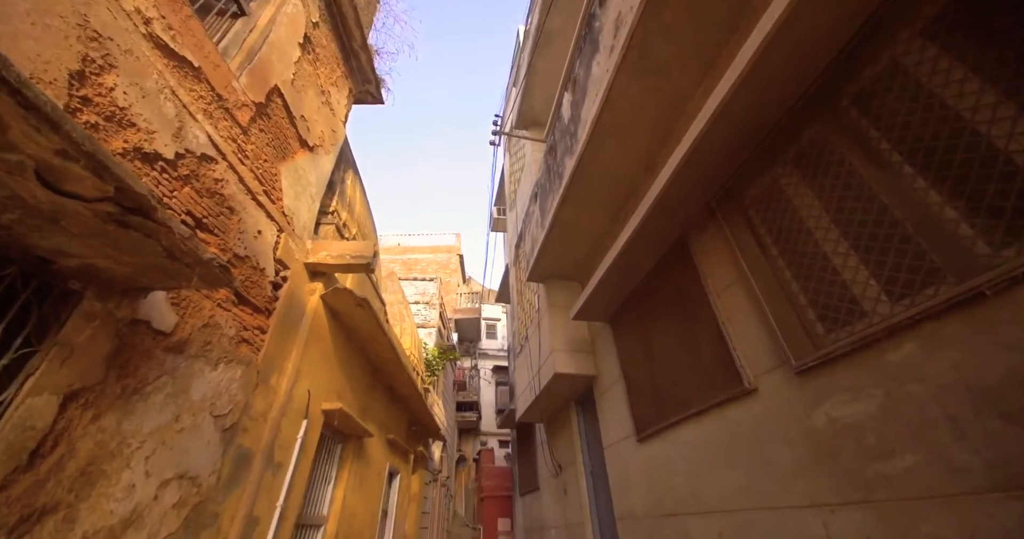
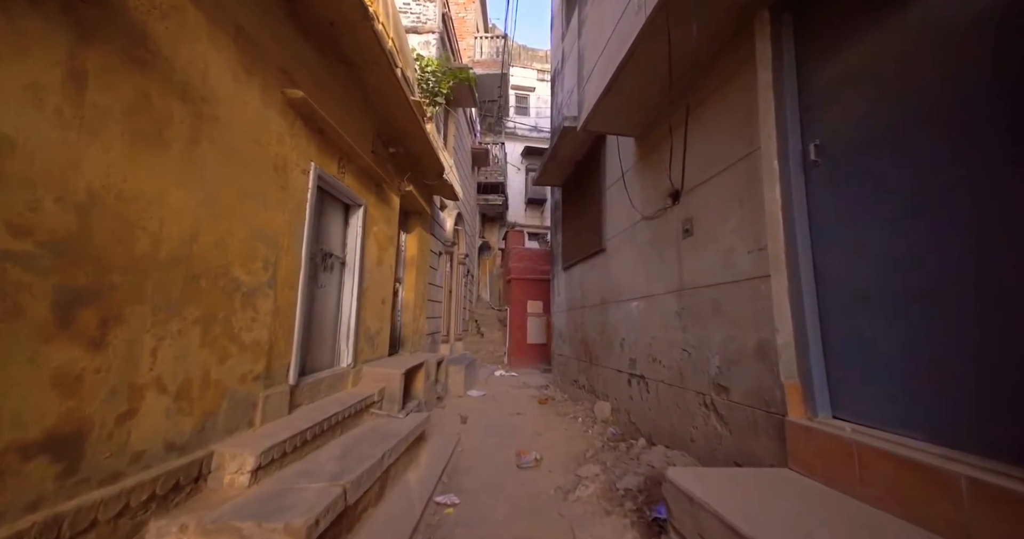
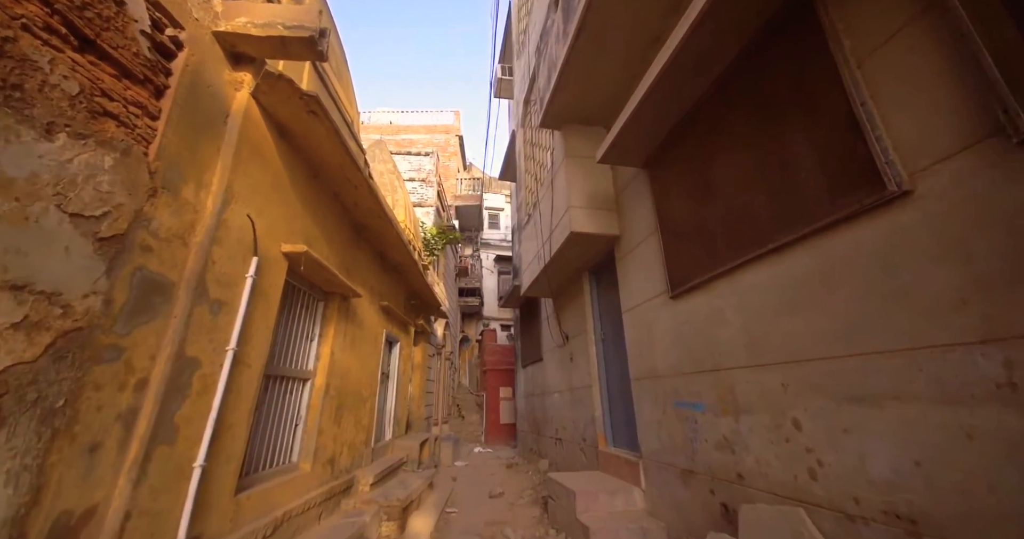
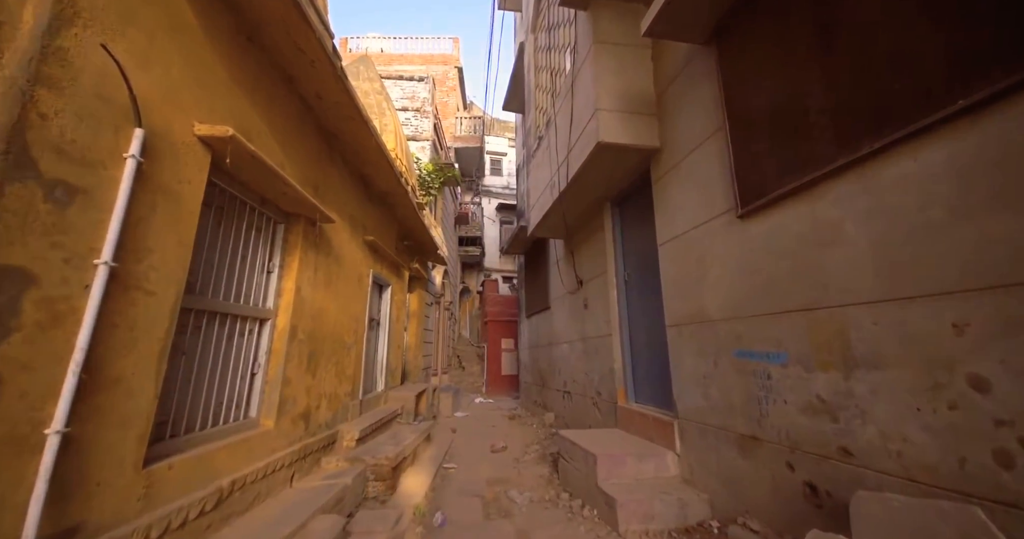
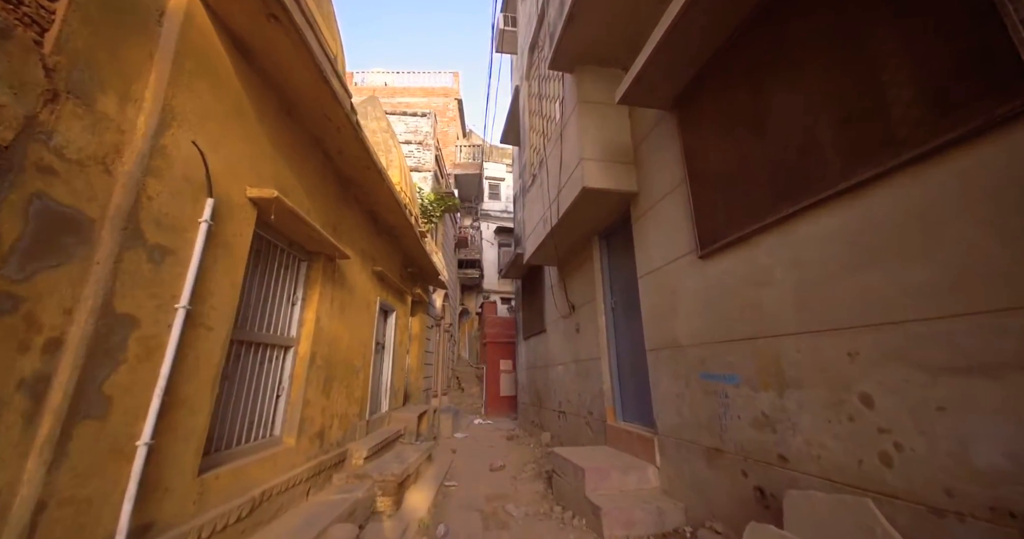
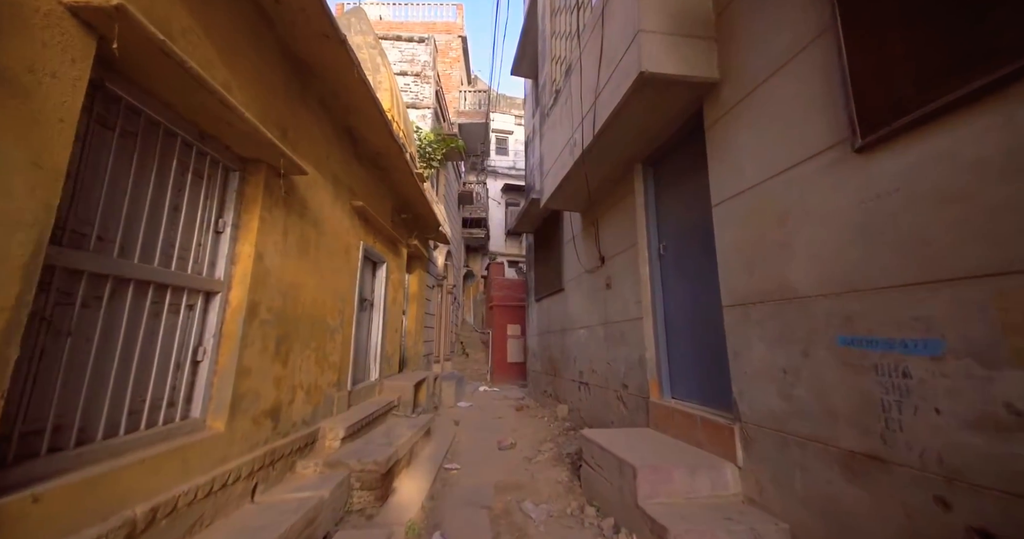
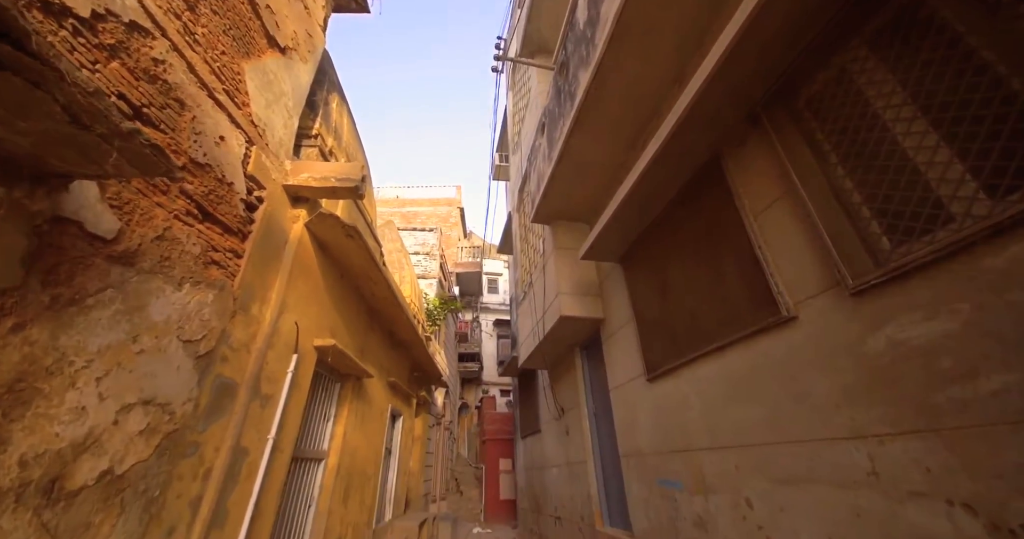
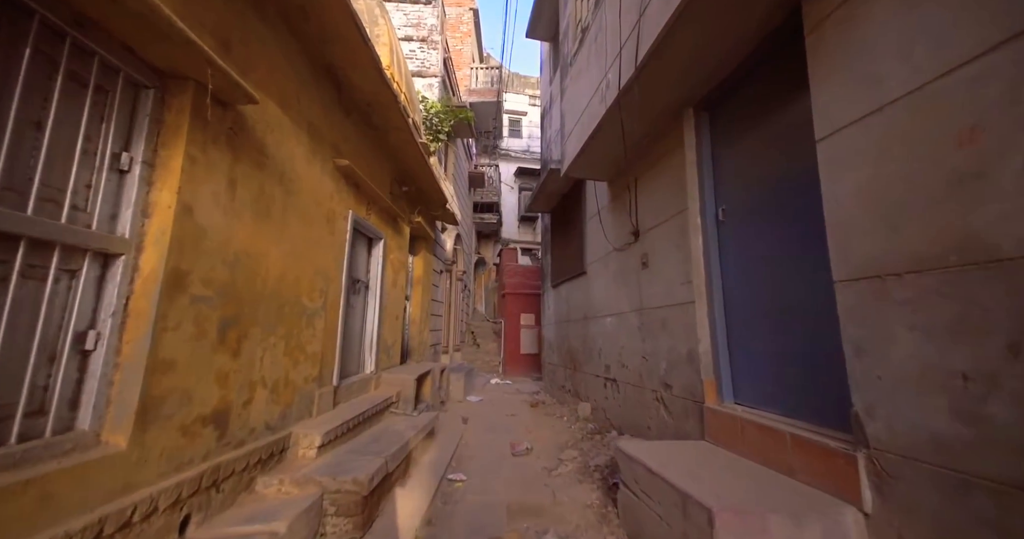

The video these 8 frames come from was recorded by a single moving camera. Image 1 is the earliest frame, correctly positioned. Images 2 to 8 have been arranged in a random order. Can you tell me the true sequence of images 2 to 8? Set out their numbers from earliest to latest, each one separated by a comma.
7, 3, 5, 4, 6, 8, 2
